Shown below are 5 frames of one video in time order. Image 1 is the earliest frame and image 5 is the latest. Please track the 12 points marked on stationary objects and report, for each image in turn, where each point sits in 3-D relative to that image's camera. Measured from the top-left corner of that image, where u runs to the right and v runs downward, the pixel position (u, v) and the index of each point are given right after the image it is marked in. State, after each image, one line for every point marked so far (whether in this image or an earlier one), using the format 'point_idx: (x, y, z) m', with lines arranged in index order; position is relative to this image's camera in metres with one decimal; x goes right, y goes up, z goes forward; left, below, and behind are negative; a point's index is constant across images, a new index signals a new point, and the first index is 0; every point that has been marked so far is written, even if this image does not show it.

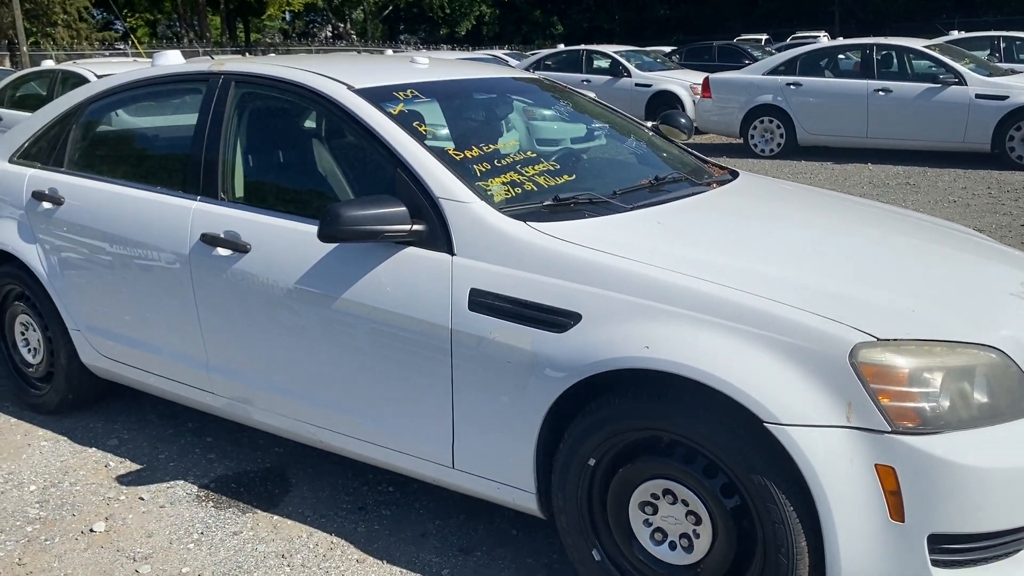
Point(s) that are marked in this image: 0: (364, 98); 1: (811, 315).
0: (-0.5, +0.7, +3.4) m
1: (+0.8, -0.1, +2.5) m
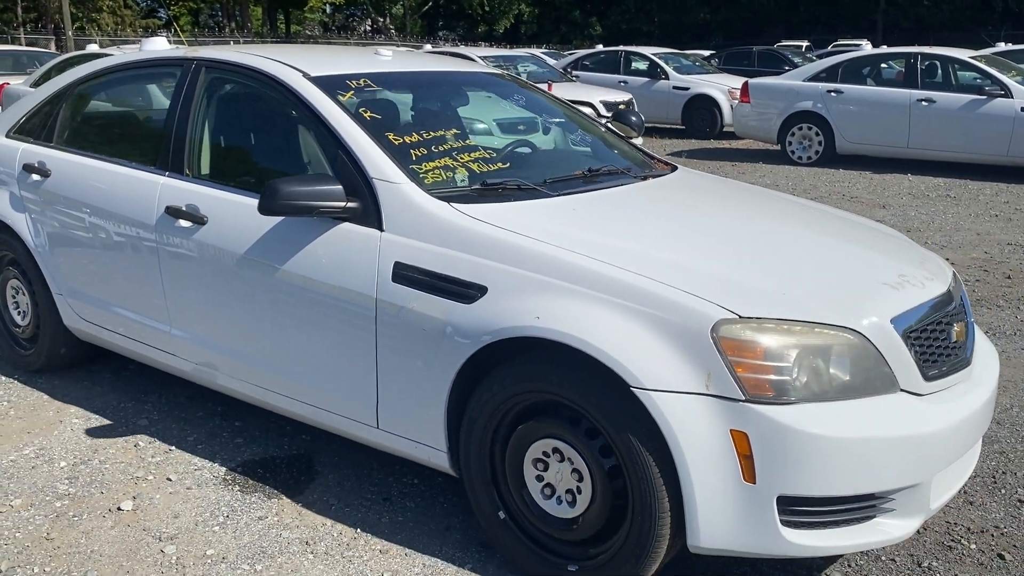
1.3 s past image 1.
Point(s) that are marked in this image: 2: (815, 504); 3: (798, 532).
0: (-0.8, +0.8, +3.7) m
1: (+0.5, 0.0, +2.7) m
2: (+0.9, -0.6, +2.7) m
3: (+0.8, -0.7, +2.7) m
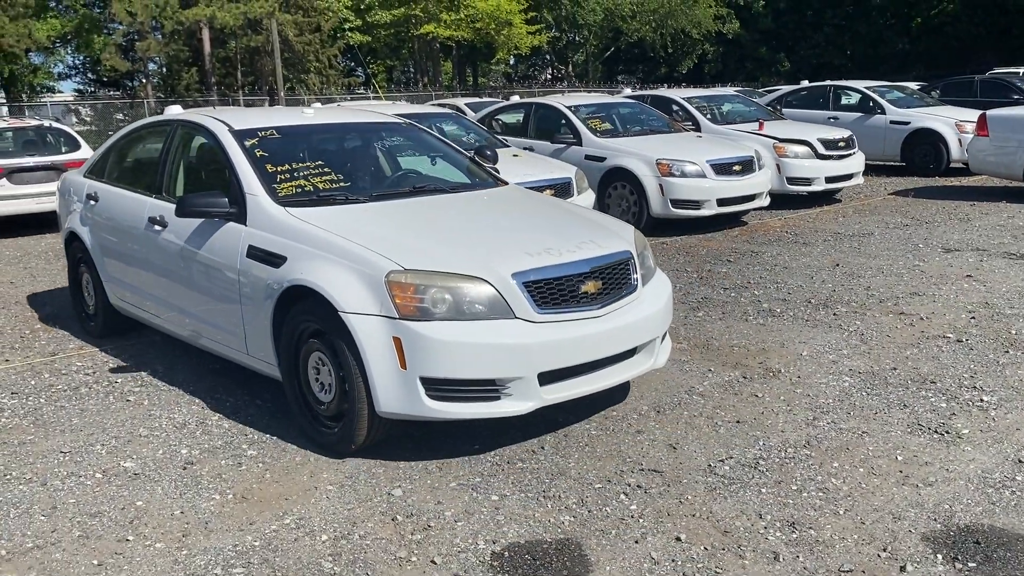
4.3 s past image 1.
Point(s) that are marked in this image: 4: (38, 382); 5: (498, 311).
0: (-1.6, +0.9, +5.5) m
1: (-0.6, +0.1, +4.3) m
2: (-0.2, -0.5, +4.2) m
3: (-0.3, -0.5, +4.2) m
4: (-2.9, -0.6, +5.9) m
5: (0.0, -0.1, +4.2) m
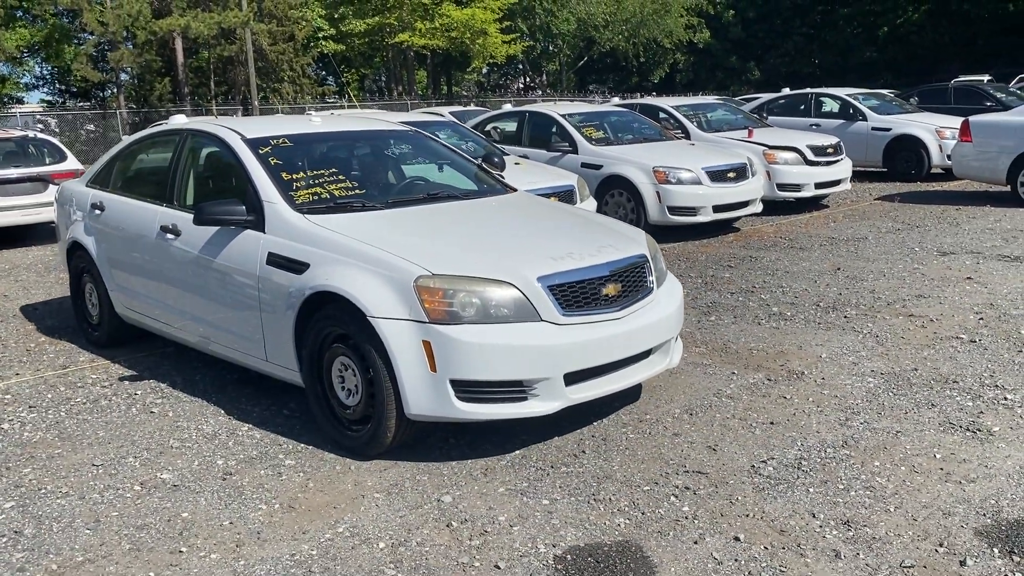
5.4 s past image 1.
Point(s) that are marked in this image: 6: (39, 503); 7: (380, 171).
0: (-1.5, +0.9, +5.5) m
1: (-0.5, +0.1, +4.3) m
2: (-0.1, -0.5, +4.2) m
3: (-0.1, -0.6, +4.2) m
4: (-2.8, -0.6, +5.8) m
5: (+0.1, -0.1, +4.2) m
6: (-2.2, -1.0, +4.3) m
7: (-0.8, +0.7, +5.6) m
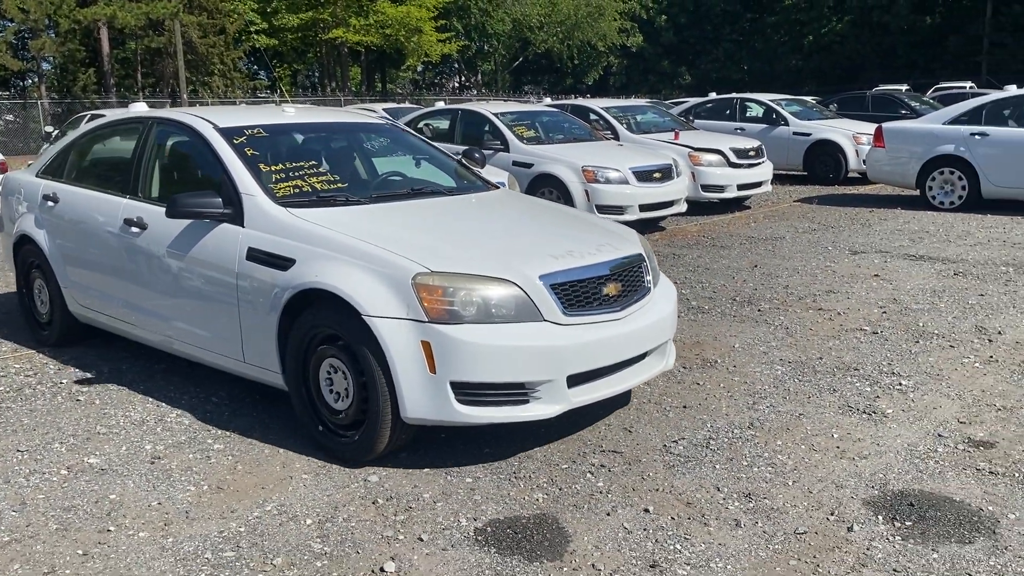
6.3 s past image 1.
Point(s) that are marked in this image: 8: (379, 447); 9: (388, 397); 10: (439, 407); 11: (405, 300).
0: (-1.7, +0.9, +5.4) m
1: (-0.5, +0.1, +4.3) m
2: (-0.2, -0.5, +4.2) m
3: (-0.2, -0.5, +4.2) m
4: (-3.0, -0.6, +5.6) m
5: (+0.1, -0.1, +4.2) m
6: (-2.2, -0.9, +4.1) m
7: (-0.9, +0.7, +5.6) m
8: (-0.6, -0.7, +4.3) m
9: (-0.6, -0.5, +4.2) m
10: (-0.3, -0.5, +4.2) m
11: (-0.5, 0.0, +4.2) m
